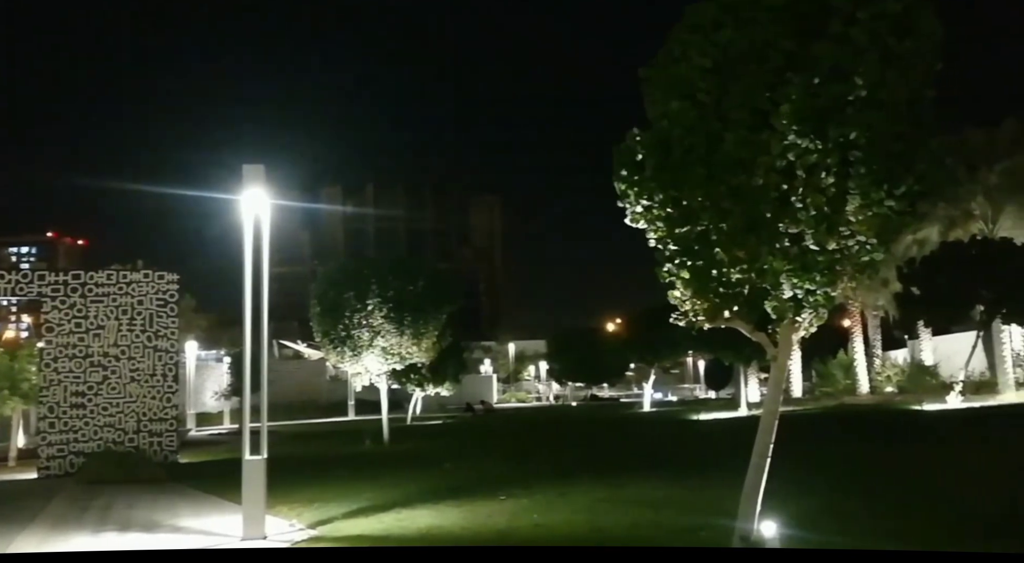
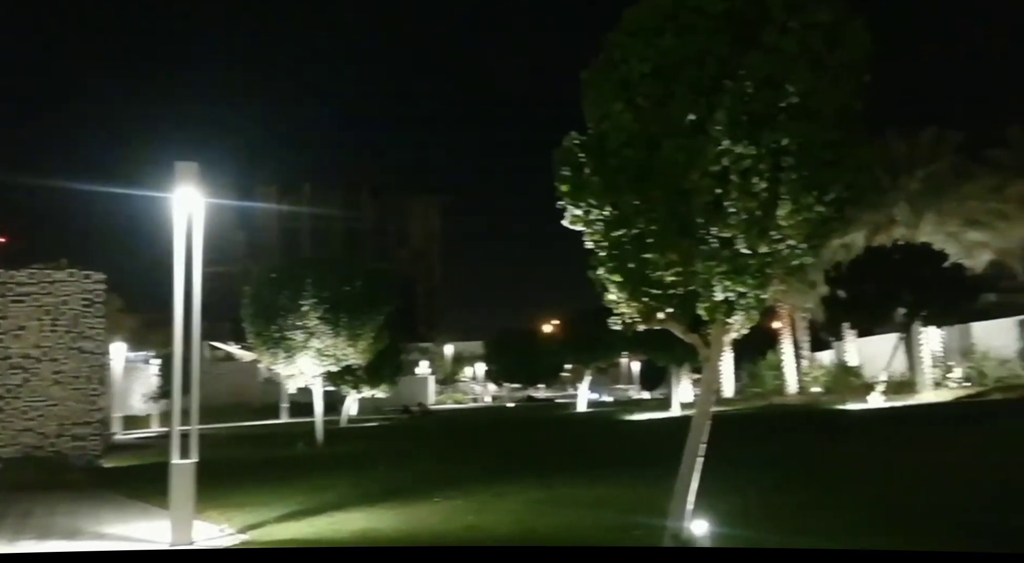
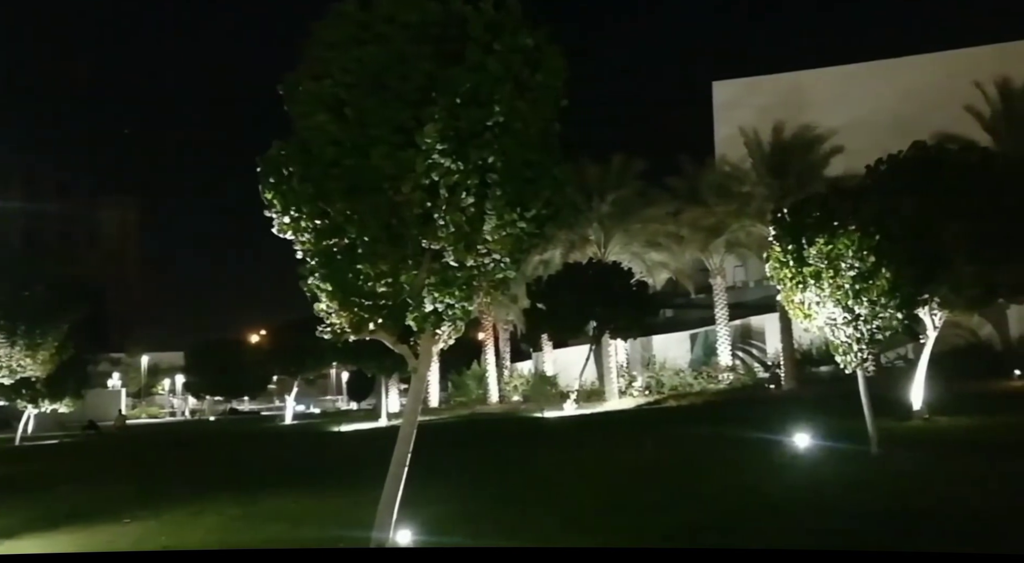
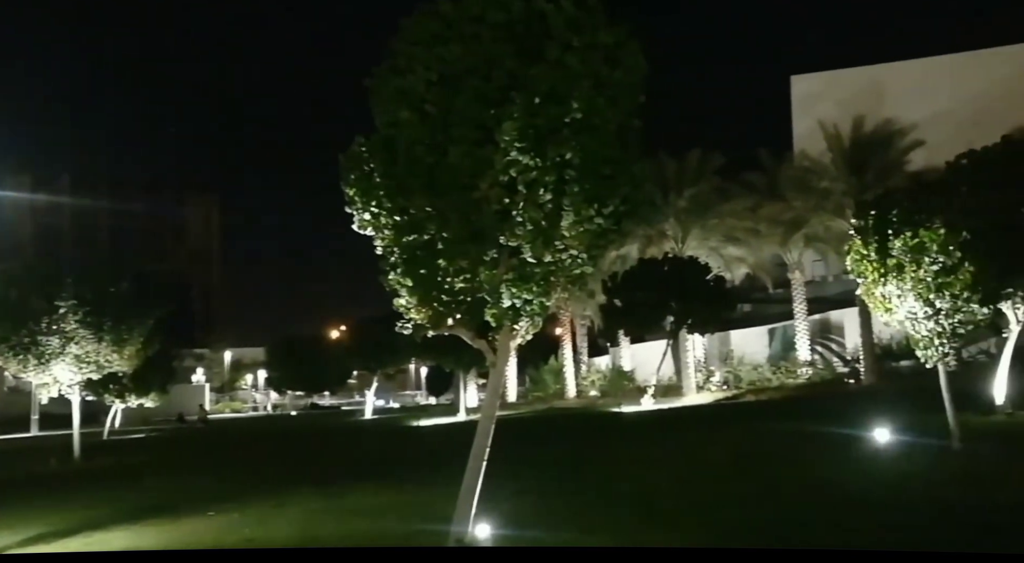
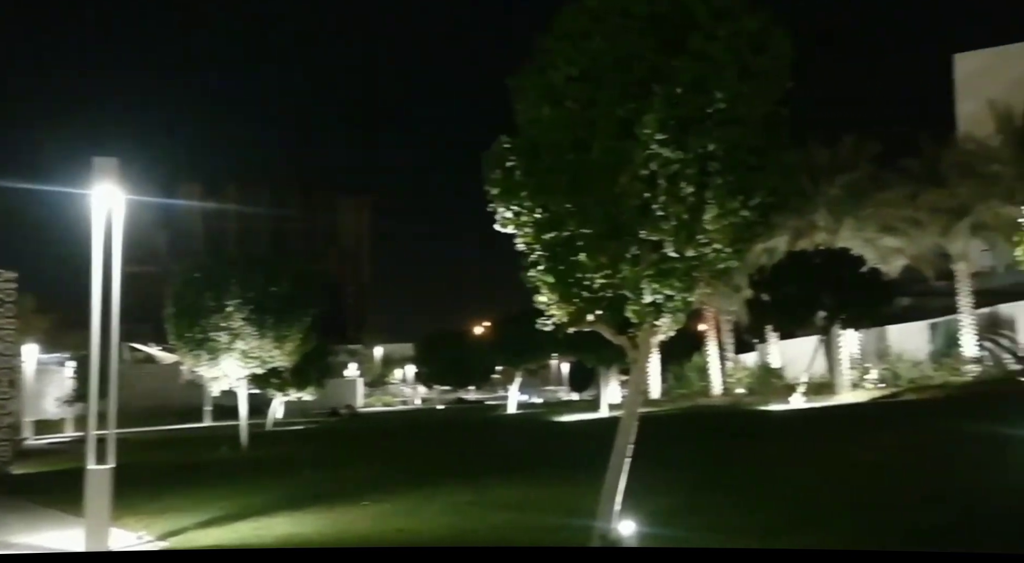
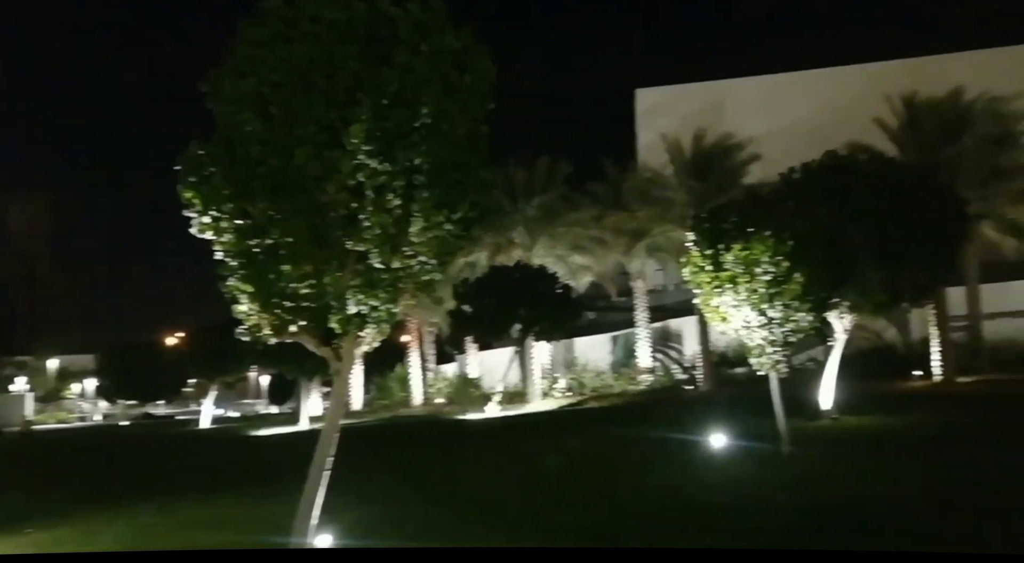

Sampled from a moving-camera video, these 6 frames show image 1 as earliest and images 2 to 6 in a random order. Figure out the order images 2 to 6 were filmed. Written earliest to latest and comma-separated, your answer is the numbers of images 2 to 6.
2, 5, 4, 3, 6
